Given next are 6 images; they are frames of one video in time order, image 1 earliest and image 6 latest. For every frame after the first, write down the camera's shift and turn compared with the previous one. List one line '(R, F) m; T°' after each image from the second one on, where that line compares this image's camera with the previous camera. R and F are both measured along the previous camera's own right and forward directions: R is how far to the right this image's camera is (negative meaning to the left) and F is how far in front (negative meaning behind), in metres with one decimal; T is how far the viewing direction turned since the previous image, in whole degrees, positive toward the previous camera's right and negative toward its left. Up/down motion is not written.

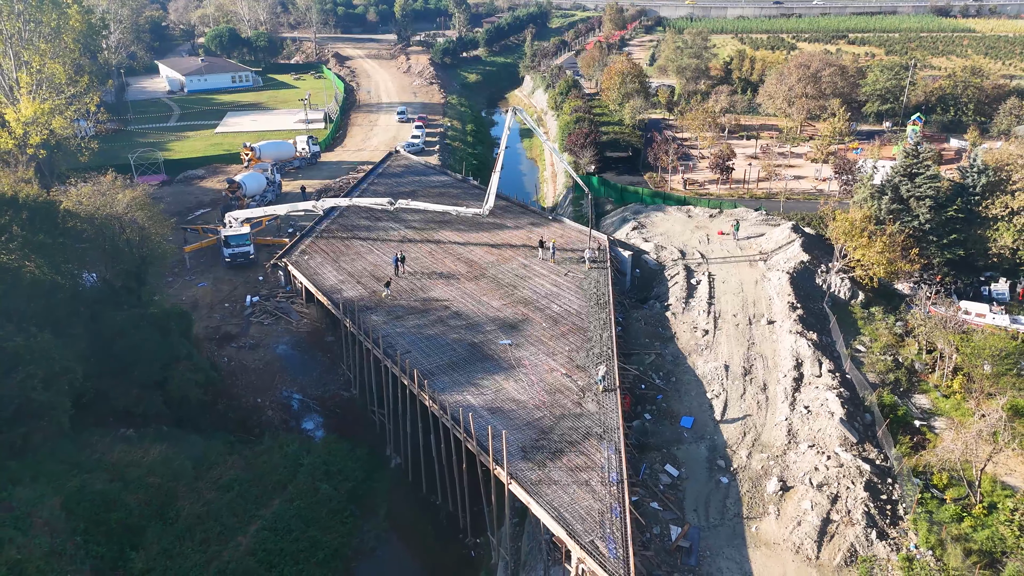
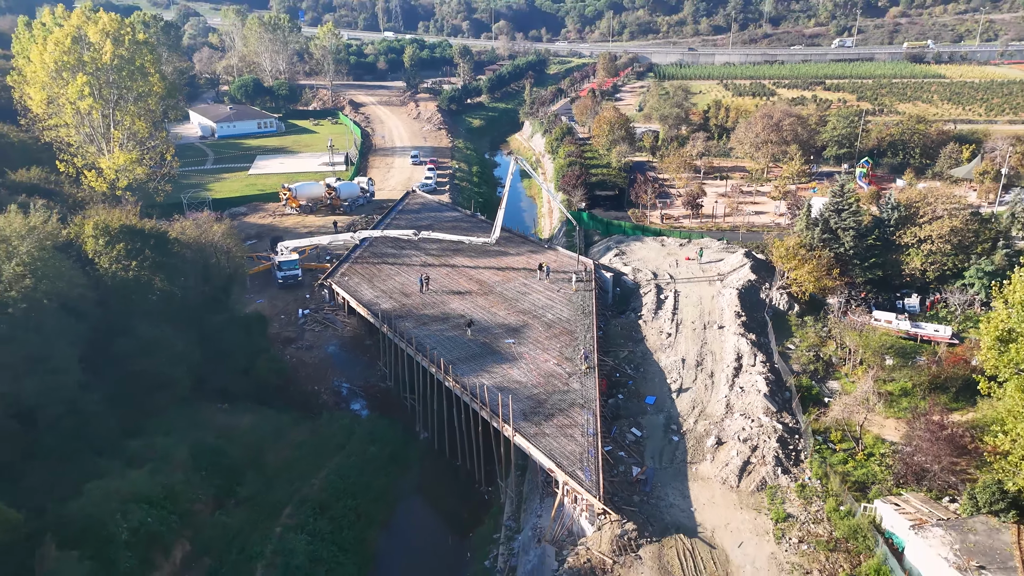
(-0.1, -4.3) m; 0°
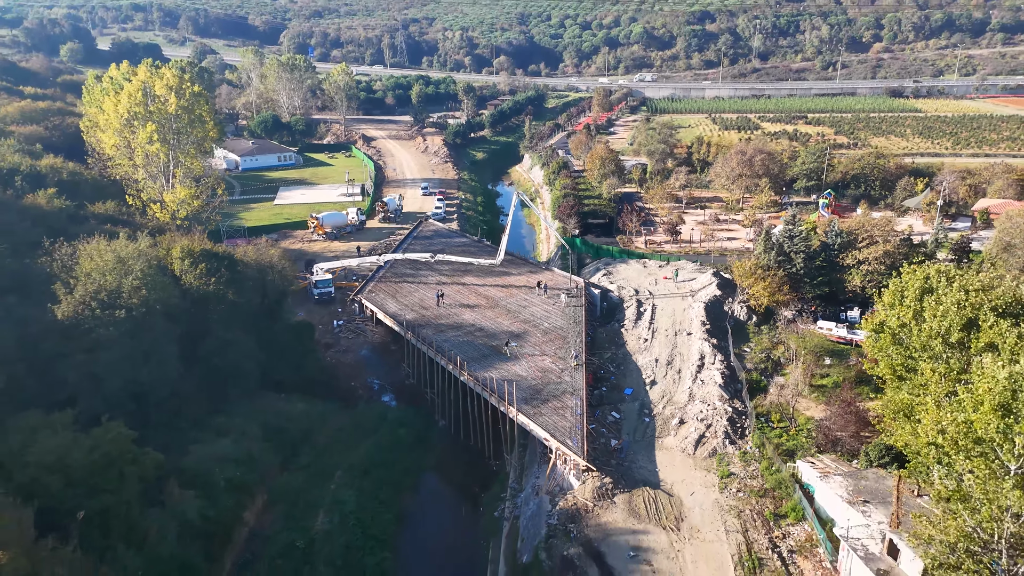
(-0.1, -4.2) m; 0°
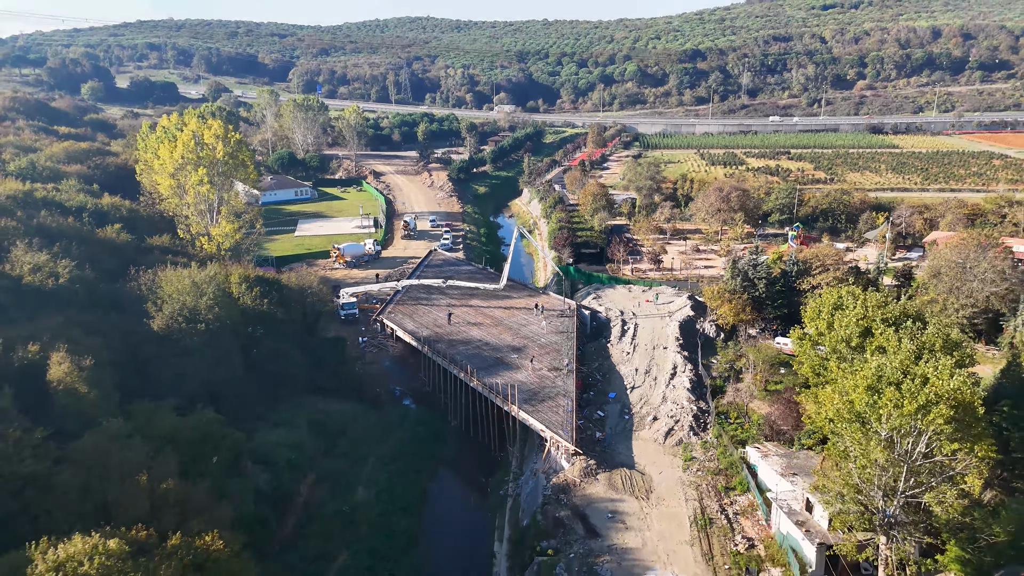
(-0.1, -4.3) m; 0°
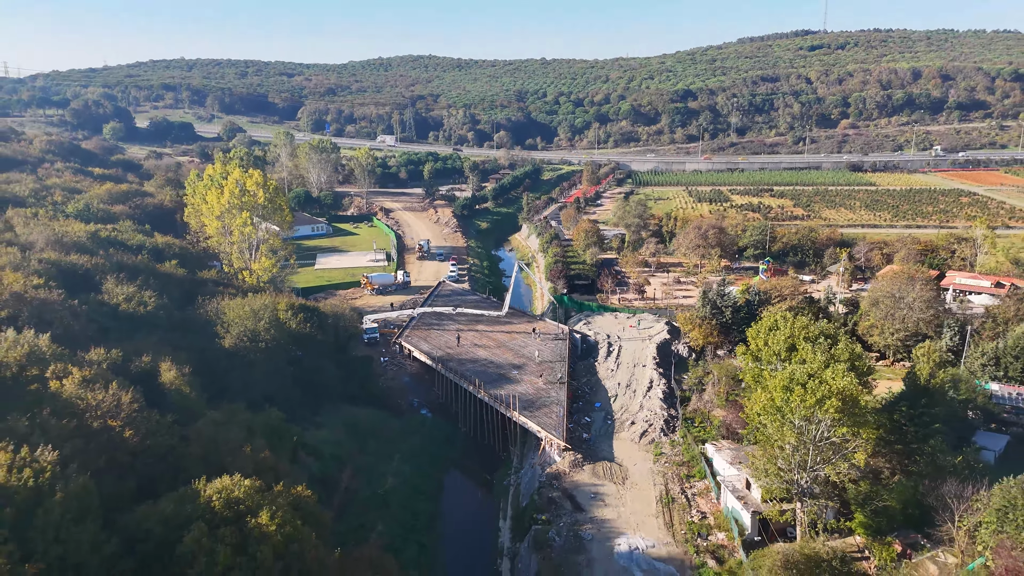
(-0.1, -5.1) m; 0°
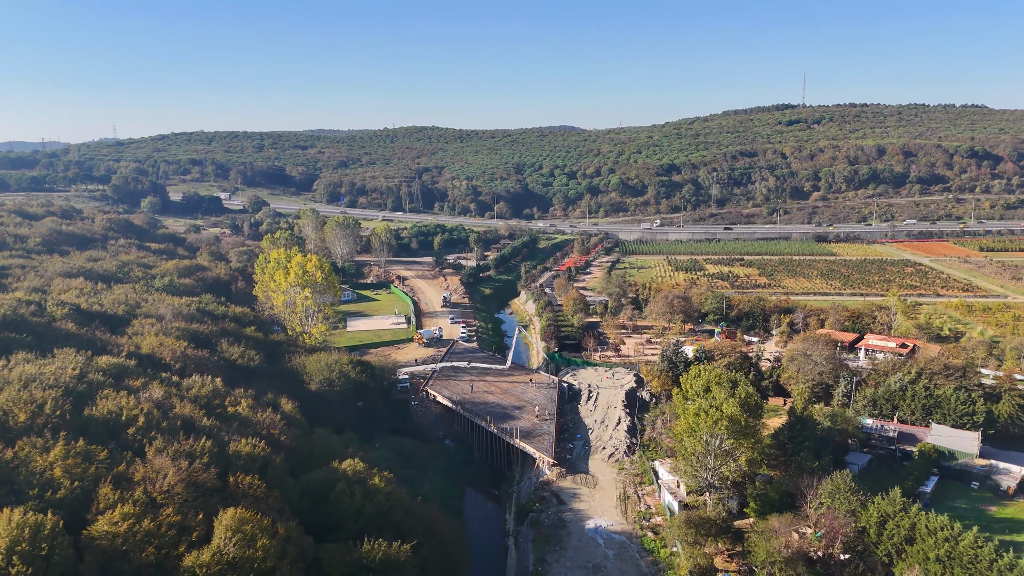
(-0.3, -11.0) m; 0°
